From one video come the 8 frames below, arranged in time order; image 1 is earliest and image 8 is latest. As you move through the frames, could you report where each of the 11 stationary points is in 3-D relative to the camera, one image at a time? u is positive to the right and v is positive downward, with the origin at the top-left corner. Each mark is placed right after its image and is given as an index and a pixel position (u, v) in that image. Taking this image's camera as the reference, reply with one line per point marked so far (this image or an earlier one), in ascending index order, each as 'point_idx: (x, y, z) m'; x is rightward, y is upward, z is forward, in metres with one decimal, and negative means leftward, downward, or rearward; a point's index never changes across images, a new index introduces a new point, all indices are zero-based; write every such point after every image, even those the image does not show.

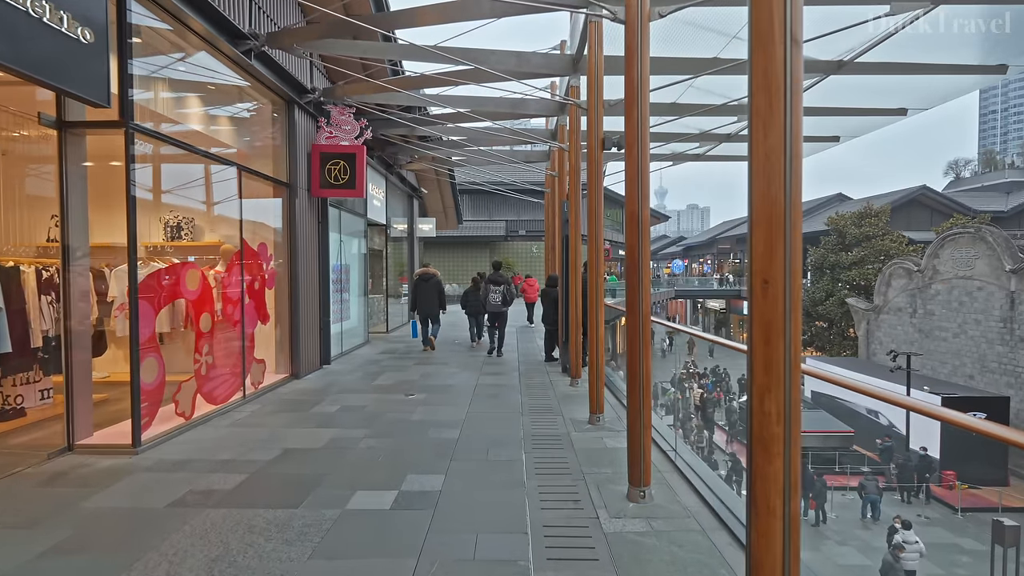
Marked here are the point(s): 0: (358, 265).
0: (-3.4, +0.5, +12.1) m
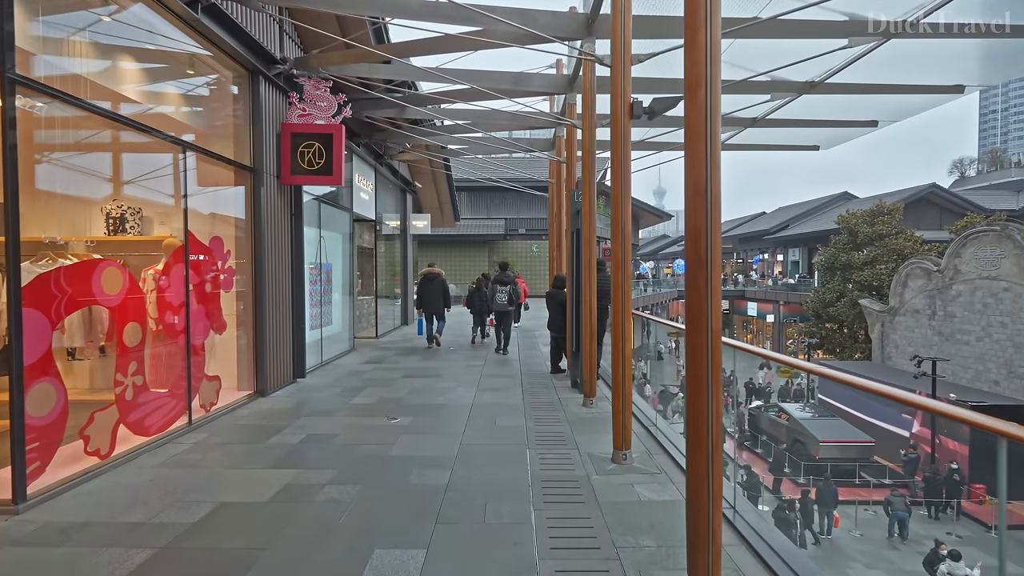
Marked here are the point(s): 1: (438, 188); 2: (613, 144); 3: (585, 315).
0: (-3.4, +0.4, +10.9) m
1: (-2.4, +3.3, +18.2) m
2: (+0.9, +1.3, +5.0) m
3: (+0.9, -0.3, +6.5) m
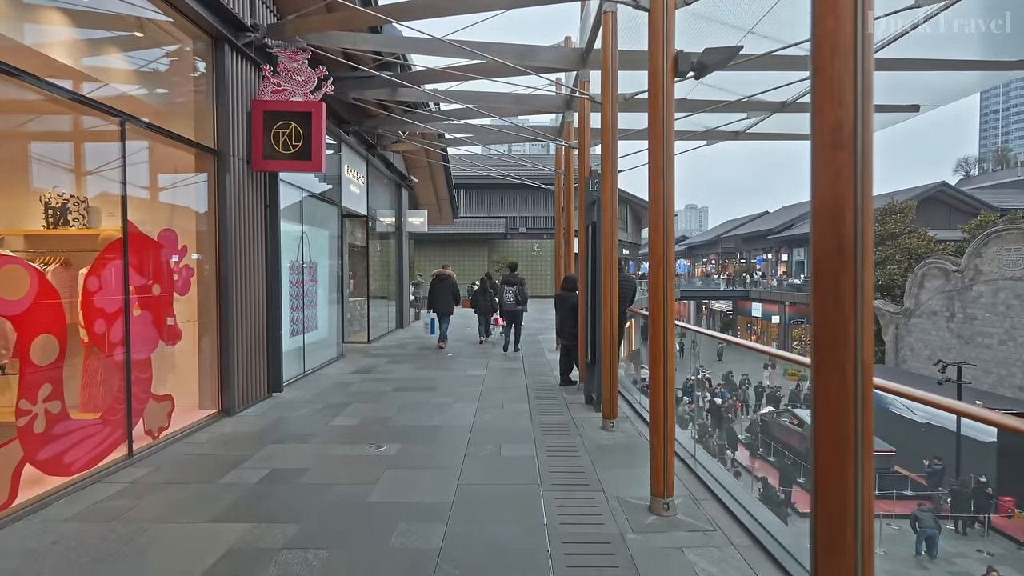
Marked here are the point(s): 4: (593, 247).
0: (-3.3, +0.4, +10.0) m
1: (-2.4, +3.3, +17.3) m
2: (+1.0, +1.3, +4.1) m
3: (+0.9, -0.4, +5.6) m
4: (+0.9, +0.4, +6.2) m
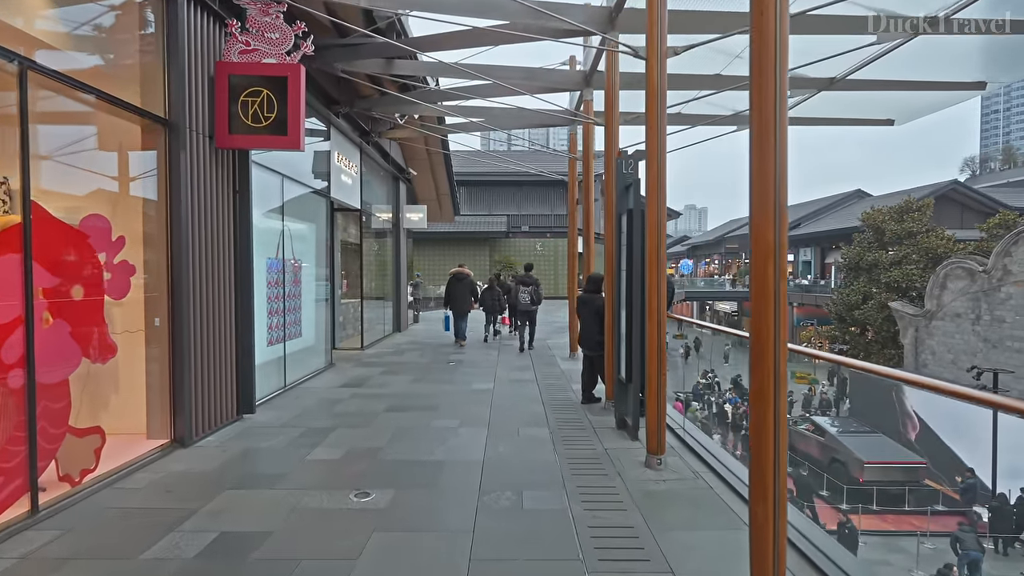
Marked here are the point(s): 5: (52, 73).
0: (-3.1, +0.4, +8.9) m
1: (-2.2, +3.3, +16.2) m
2: (+1.2, +1.3, +3.0) m
3: (+1.1, -0.4, +4.5) m
4: (+1.1, +0.4, +5.1) m
5: (-3.3, +1.5, +4.0) m
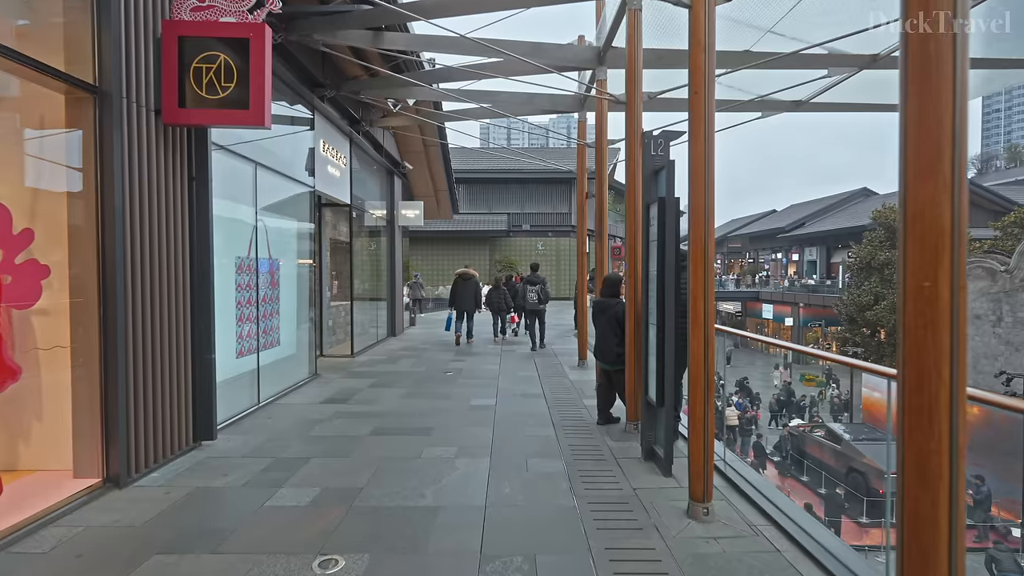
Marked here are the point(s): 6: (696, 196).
0: (-3.1, +0.4, +8.1) m
1: (-2.2, +3.3, +15.4) m
2: (+1.2, +1.2, +2.1) m
3: (+1.2, -0.4, +3.7) m
4: (+1.1, +0.4, +4.3) m
5: (-3.3, +1.5, +3.1) m
6: (+1.2, +0.6, +3.7) m
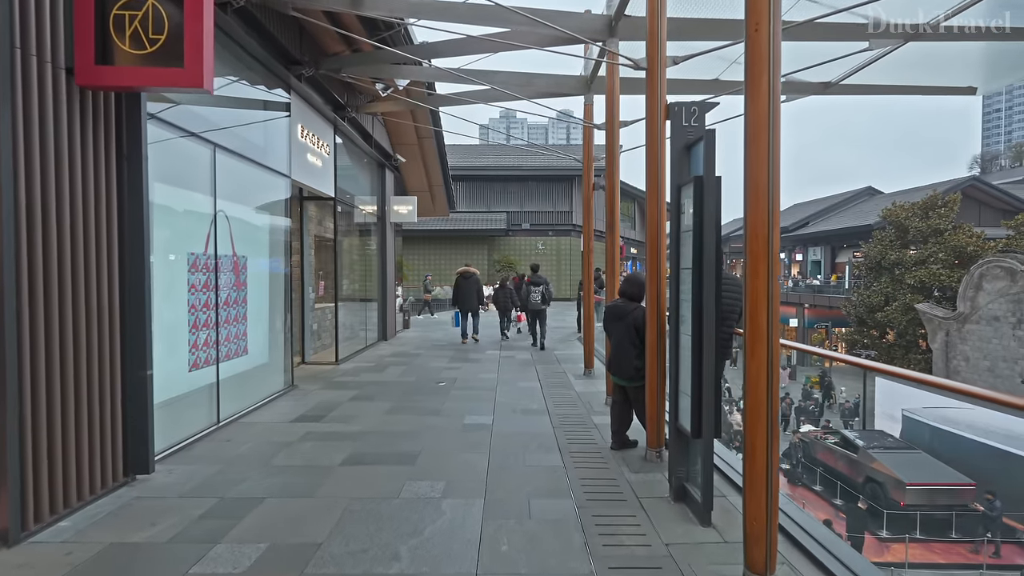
0: (-3.1, +0.3, +7.2) m
1: (-2.2, +3.2, +14.5) m
2: (+1.2, +1.2, +1.3) m
3: (+1.2, -0.4, +2.8) m
4: (+1.1, +0.4, +3.4) m
5: (-3.3, +1.5, +2.3) m
6: (+1.2, +0.6, +2.9) m
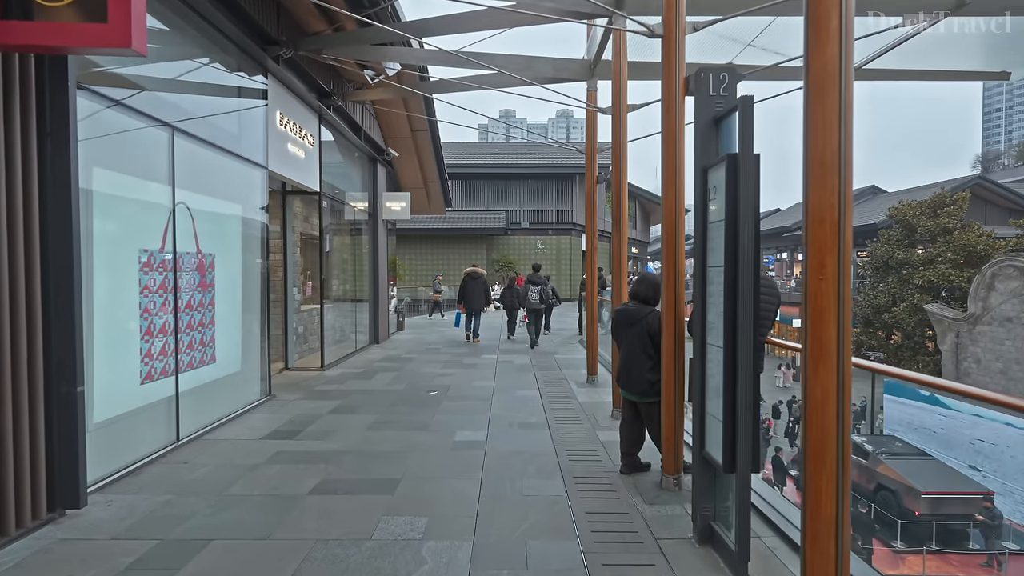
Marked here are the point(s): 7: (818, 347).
0: (-3.1, +0.3, +6.6) m
1: (-2.2, +3.2, +13.9) m
2: (+1.2, +1.2, +0.7) m
3: (+1.1, -0.4, +2.3) m
4: (+1.1, +0.4, +2.8) m
5: (-3.3, +1.5, +1.7) m
6: (+1.2, +0.6, +2.3) m
7: (+1.1, -0.2, +2.2) m
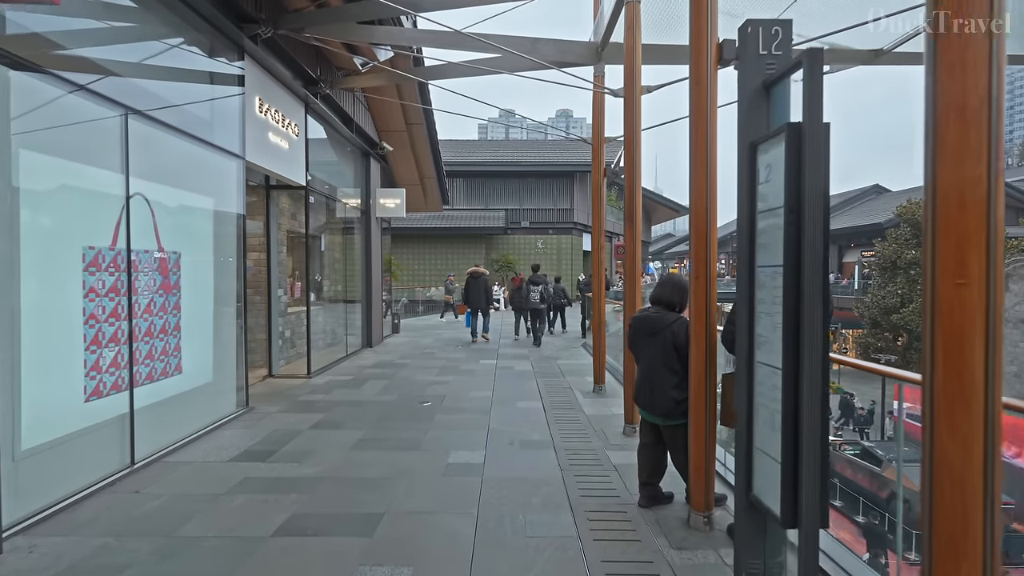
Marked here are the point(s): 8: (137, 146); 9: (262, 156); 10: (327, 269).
0: (-3.1, +0.3, +6.1) m
1: (-2.2, +3.2, +13.4) m
2: (+1.2, +1.2, +0.1) m
3: (+1.1, -0.5, +1.7) m
4: (+1.1, +0.4, +2.3) m
5: (-3.3, +1.4, +1.1) m
6: (+1.2, +0.6, +1.7) m
7: (+1.2, -0.3, +1.6) m
8: (-3.1, +1.2, +4.6) m
9: (-3.1, +1.7, +6.8) m
10: (-3.3, +0.3, +9.7) m
